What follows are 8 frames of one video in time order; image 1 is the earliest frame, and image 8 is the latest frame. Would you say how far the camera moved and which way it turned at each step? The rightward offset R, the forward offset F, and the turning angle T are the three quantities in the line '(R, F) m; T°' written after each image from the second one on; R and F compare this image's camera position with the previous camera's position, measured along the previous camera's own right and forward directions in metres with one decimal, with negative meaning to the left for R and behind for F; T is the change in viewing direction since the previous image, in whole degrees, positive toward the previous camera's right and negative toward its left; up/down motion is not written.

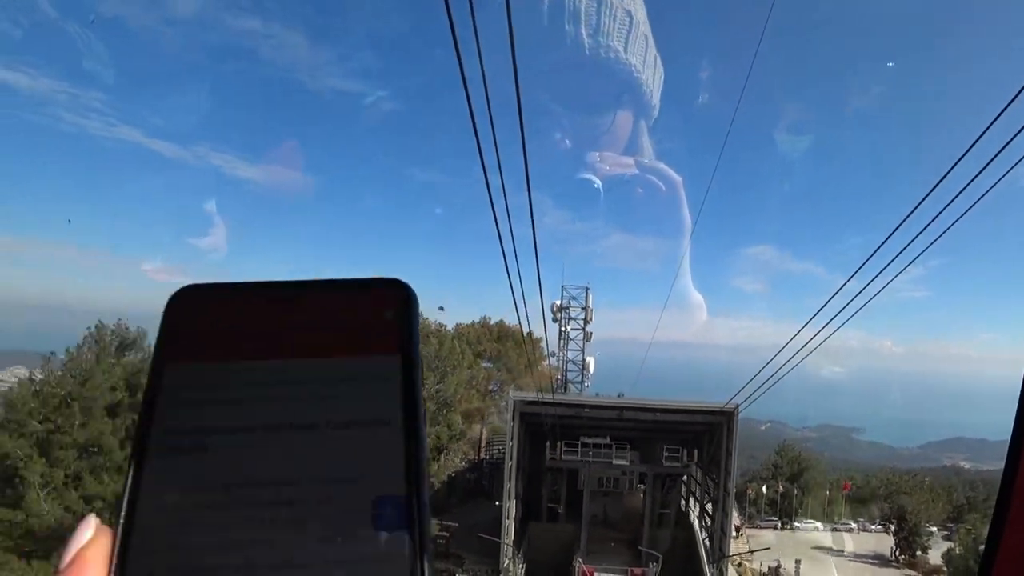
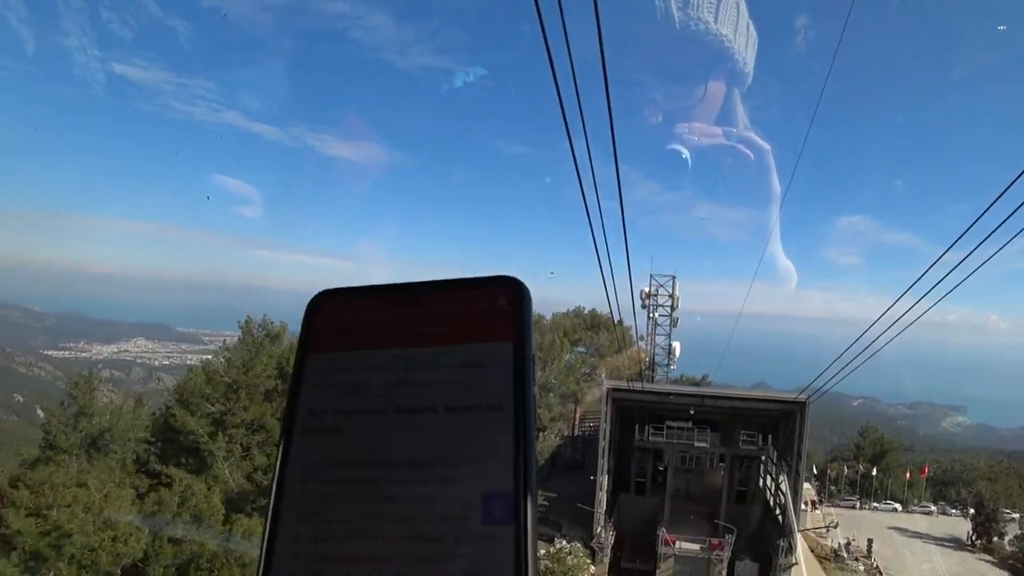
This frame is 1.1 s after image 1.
(-0.1, -1.4) m; -5°
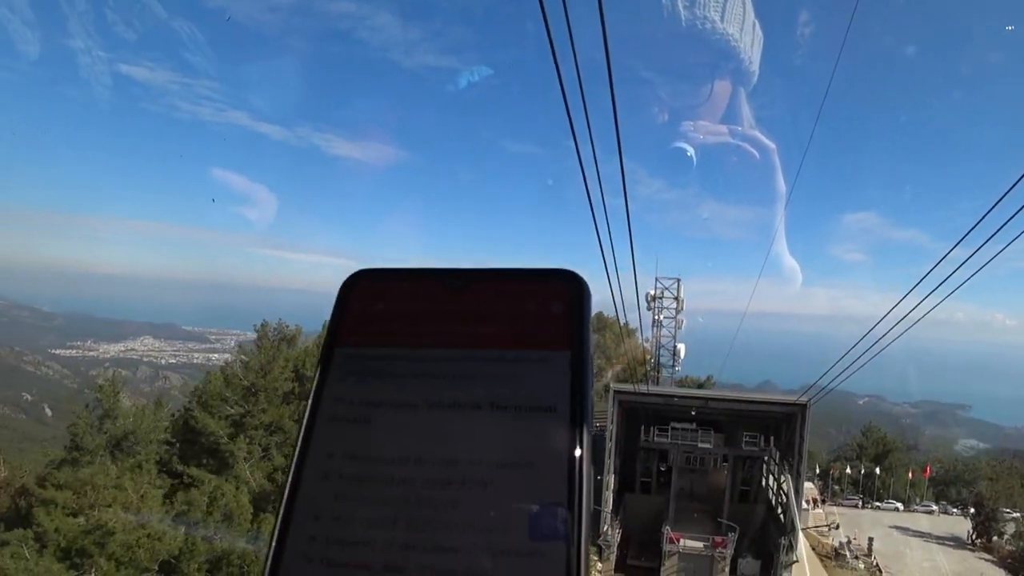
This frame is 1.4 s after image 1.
(-0.1, -0.4) m; 0°
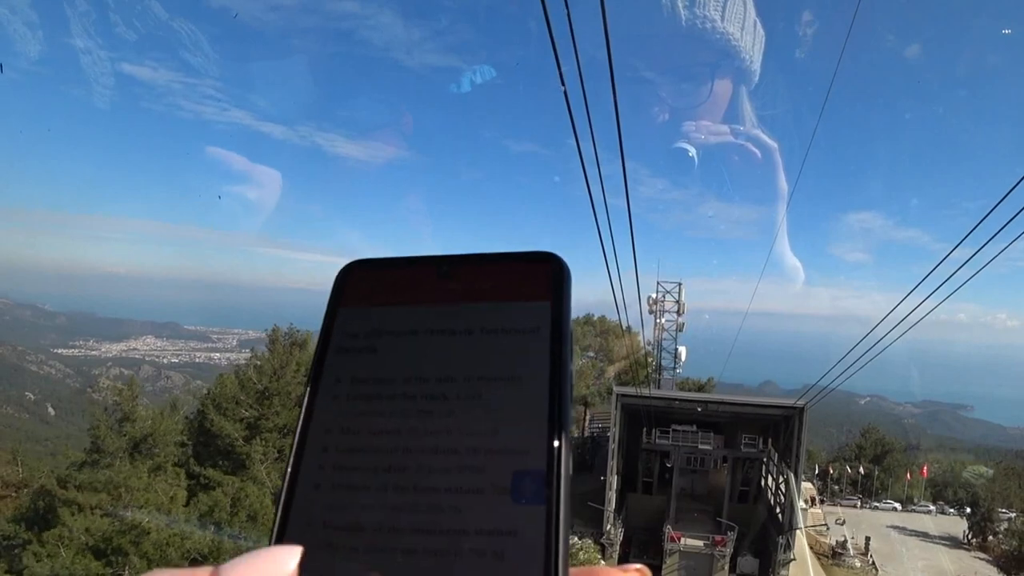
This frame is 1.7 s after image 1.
(-0.1, -0.4) m; 0°
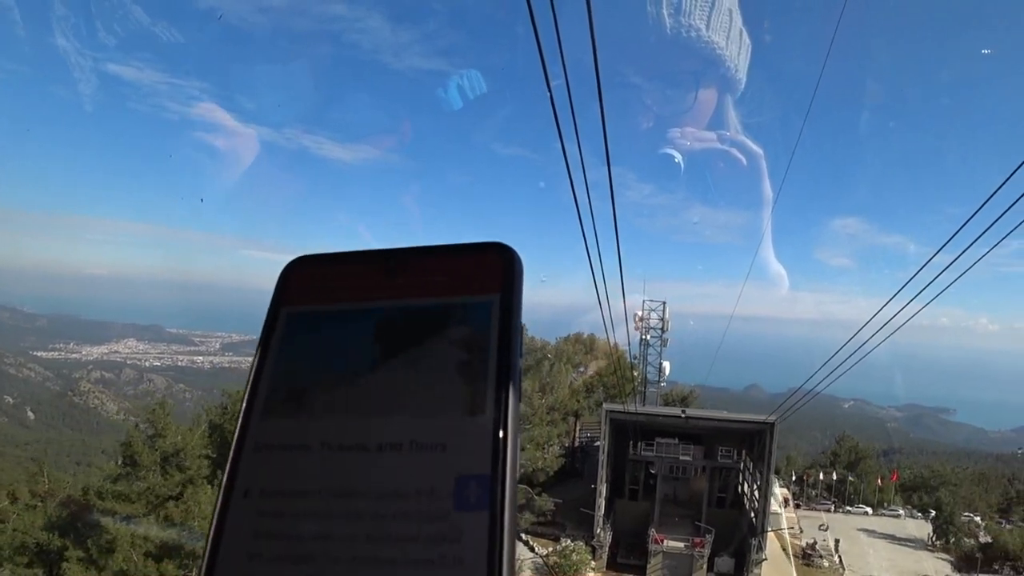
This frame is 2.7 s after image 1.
(-0.2, -1.3) m; +1°
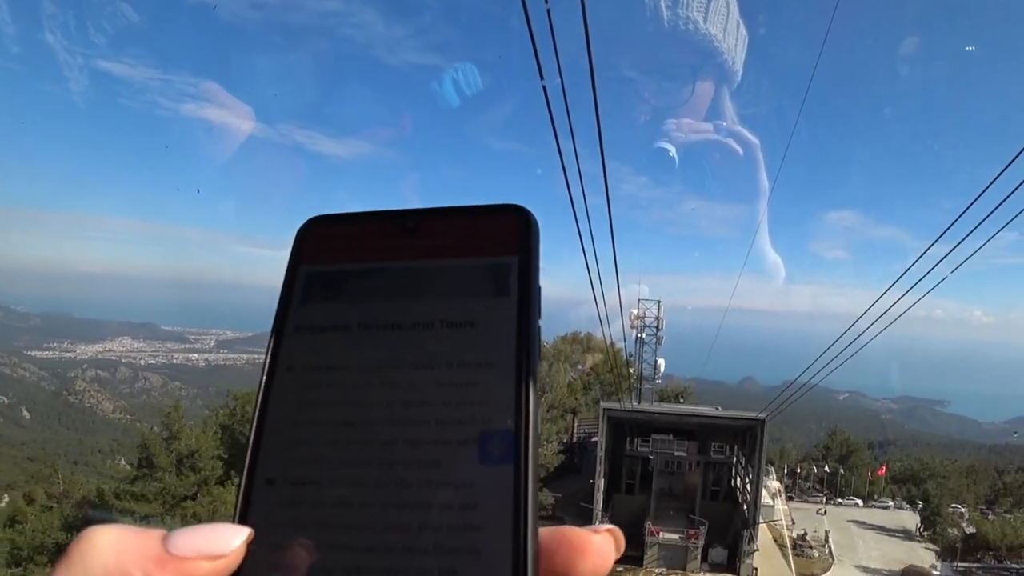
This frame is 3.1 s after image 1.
(-0.1, -0.5) m; 0°
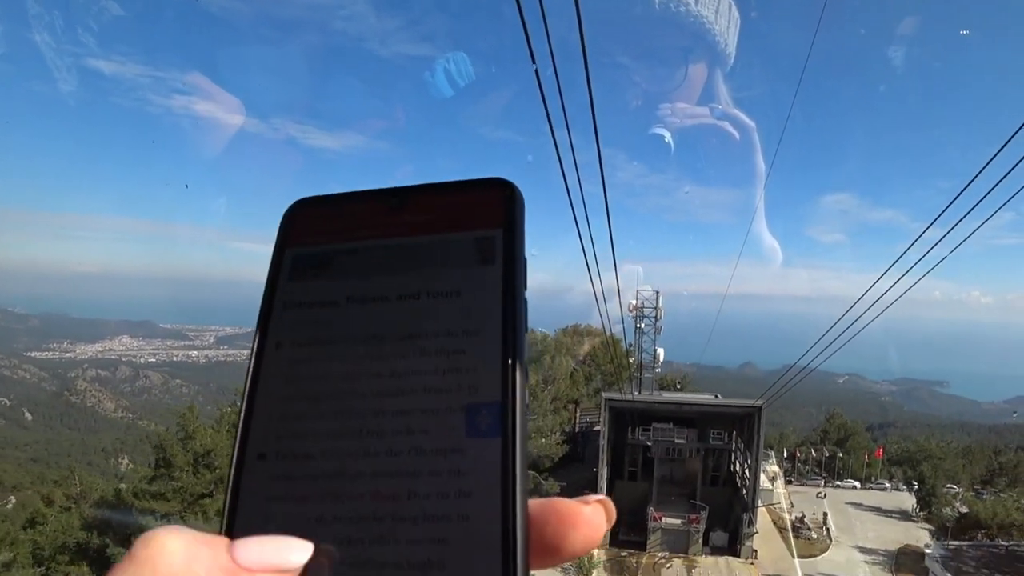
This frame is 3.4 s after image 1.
(-0.1, -0.4) m; 0°
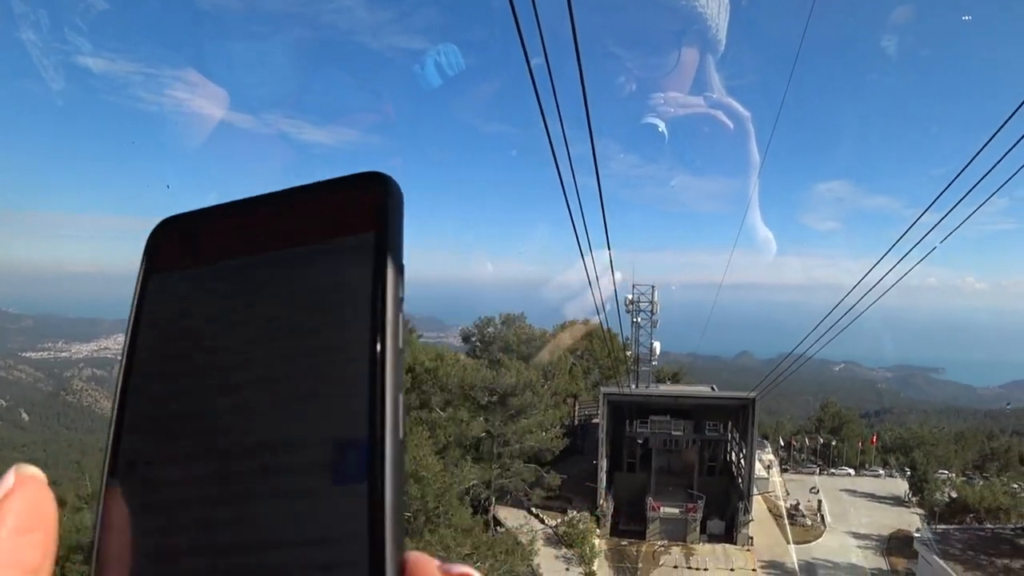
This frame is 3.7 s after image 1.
(-0.1, -0.4) m; 0°
